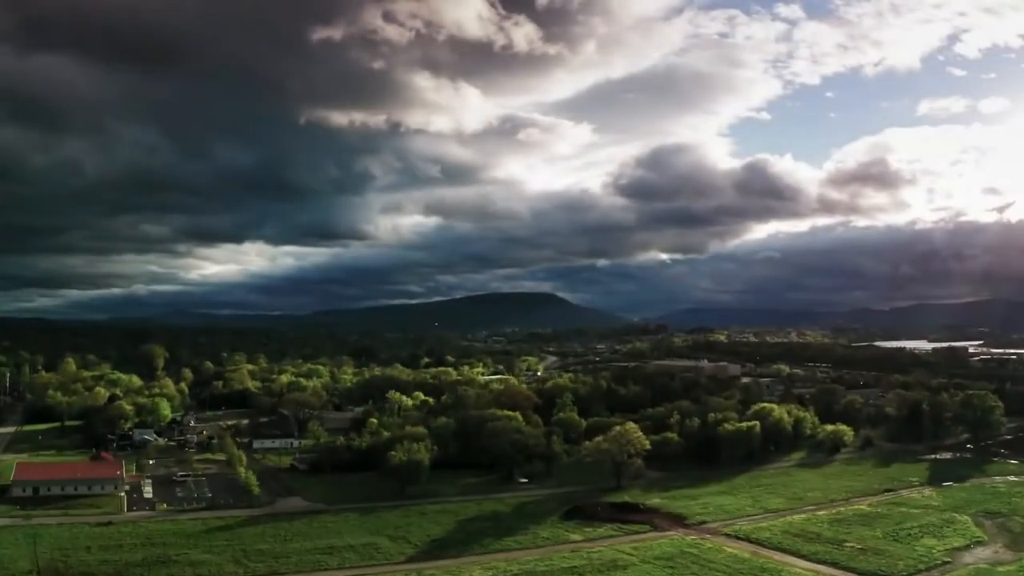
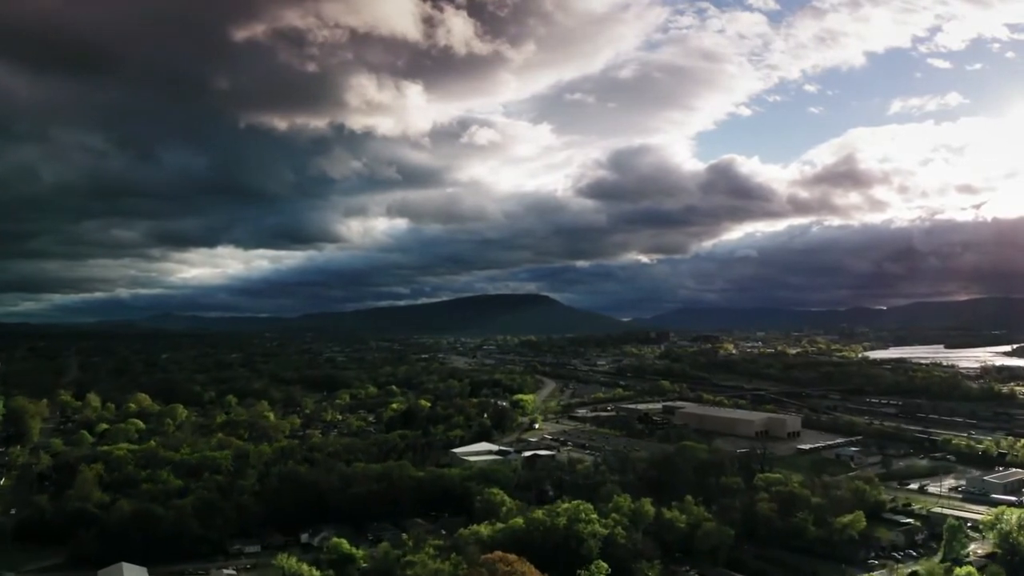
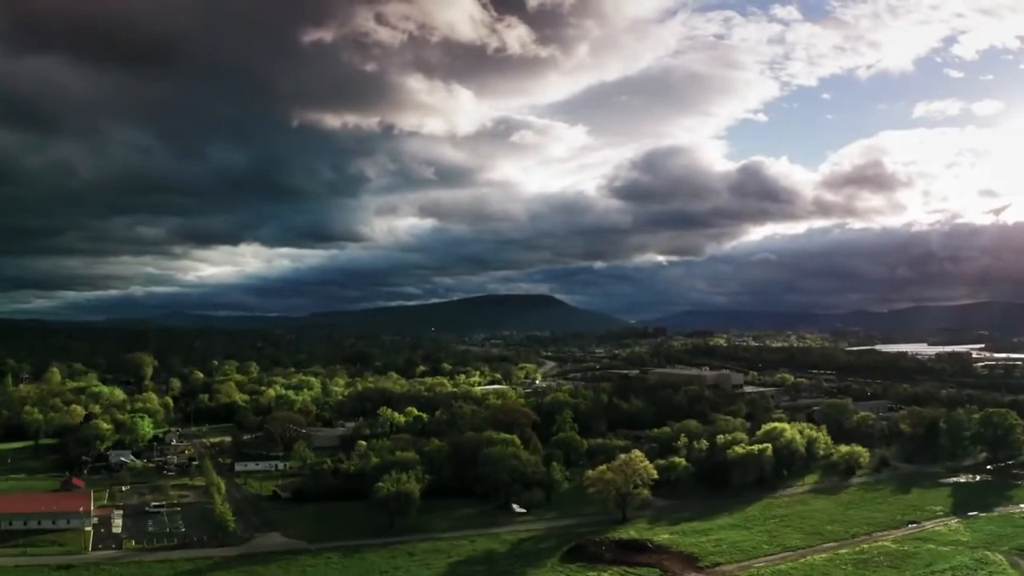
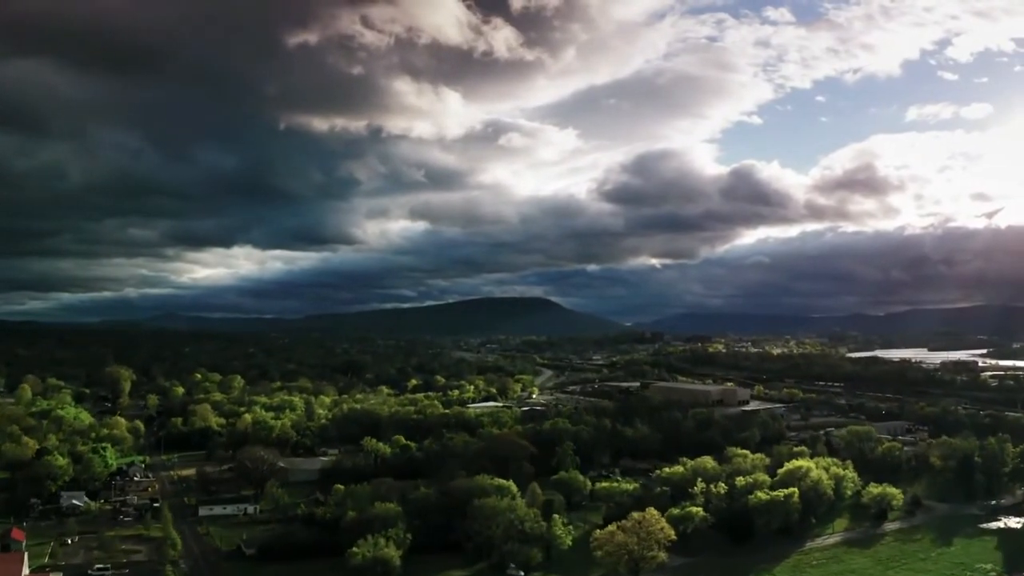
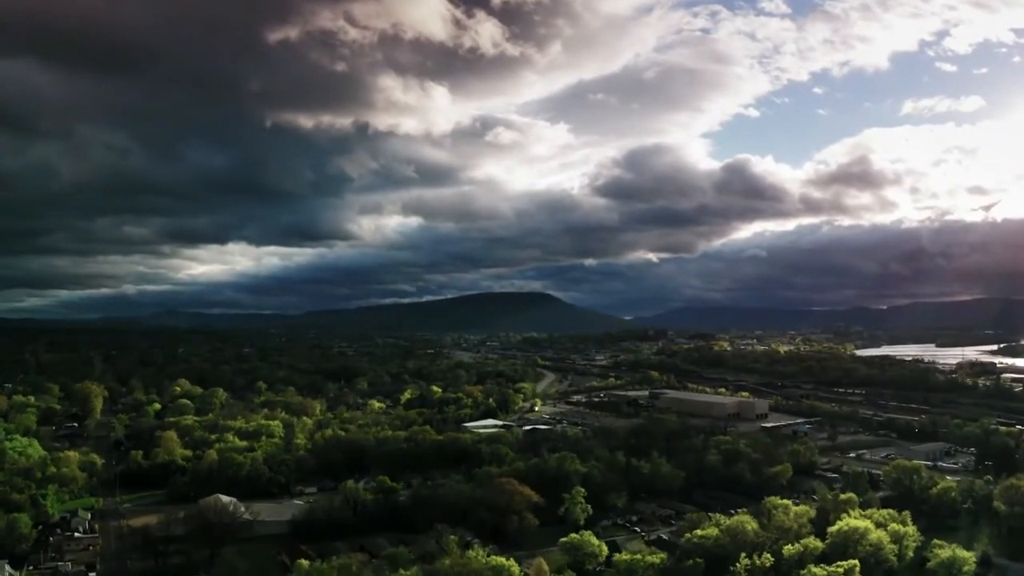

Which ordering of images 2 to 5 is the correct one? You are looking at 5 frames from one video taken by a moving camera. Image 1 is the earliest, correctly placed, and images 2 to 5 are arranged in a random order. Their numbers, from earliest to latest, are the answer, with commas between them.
3, 4, 5, 2
